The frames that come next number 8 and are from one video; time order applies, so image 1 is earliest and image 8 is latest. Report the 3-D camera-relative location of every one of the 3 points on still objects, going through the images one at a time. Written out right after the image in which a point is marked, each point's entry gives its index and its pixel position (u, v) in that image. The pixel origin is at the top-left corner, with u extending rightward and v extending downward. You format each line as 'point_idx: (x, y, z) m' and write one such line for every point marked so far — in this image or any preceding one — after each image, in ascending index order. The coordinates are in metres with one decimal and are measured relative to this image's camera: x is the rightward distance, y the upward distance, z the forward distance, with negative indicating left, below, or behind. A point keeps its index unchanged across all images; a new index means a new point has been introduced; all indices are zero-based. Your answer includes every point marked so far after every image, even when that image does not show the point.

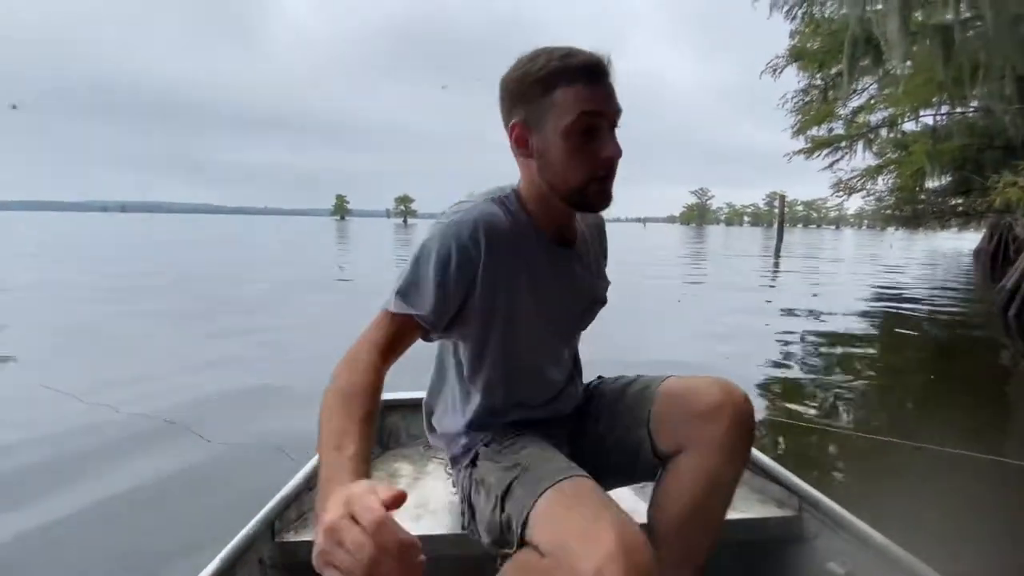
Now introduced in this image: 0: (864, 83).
0: (+9.7, +5.7, +13.6) m
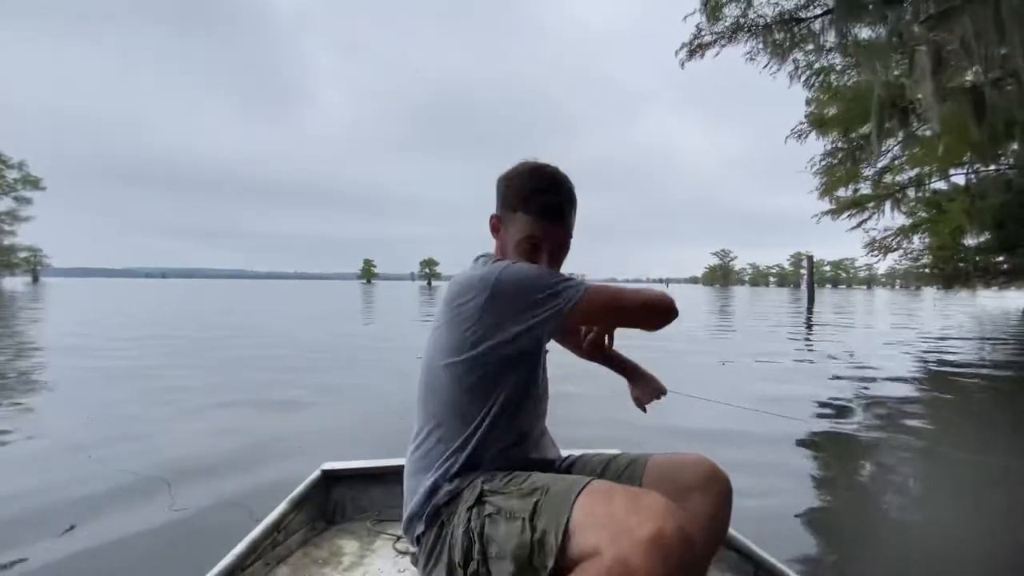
0: (+10.4, +4.0, +13.7) m
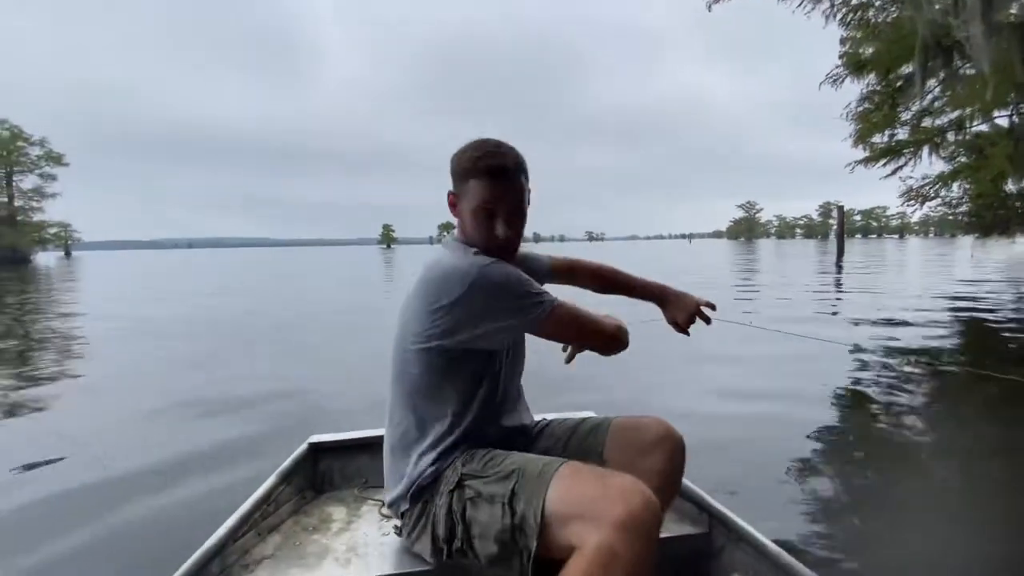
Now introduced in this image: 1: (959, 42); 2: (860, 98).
0: (+10.8, +5.2, +12.8) m
1: (+8.2, +4.5, +9.2) m
2: (+10.8, +5.9, +15.6) m
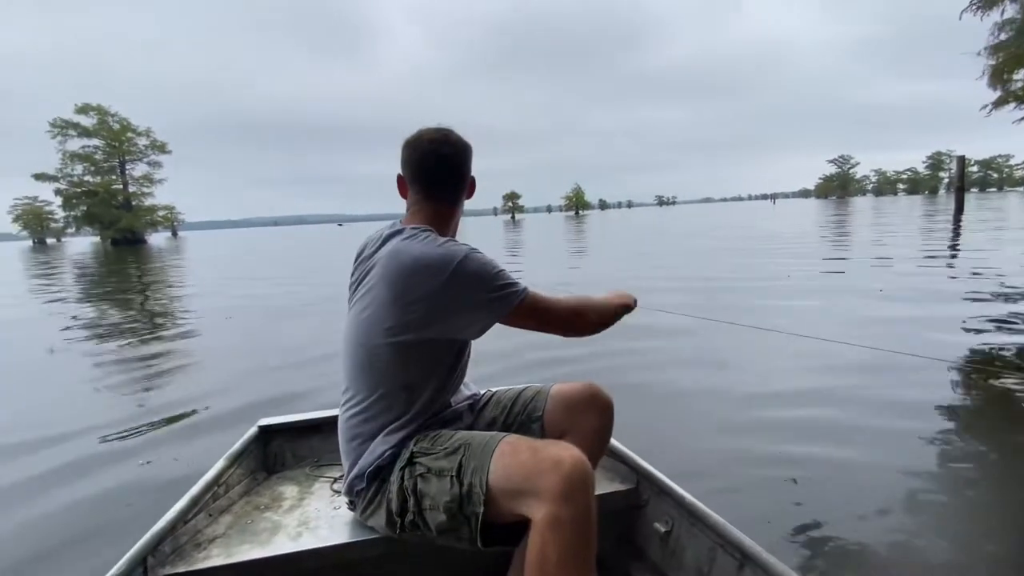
0: (+11.9, +6.1, +10.7) m
1: (+8.9, +5.2, +7.5) m
2: (+12.3, +7.0, +13.4) m
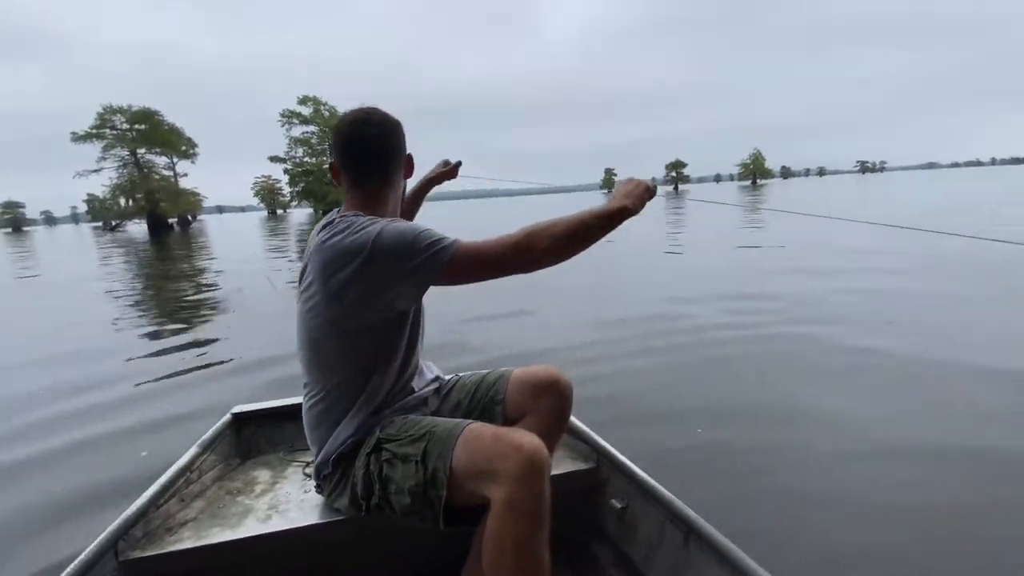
0: (+14.1, +5.9, +5.9) m
1: (+10.2, +5.0, +3.9) m
2: (+15.4, +6.9, +8.2) m
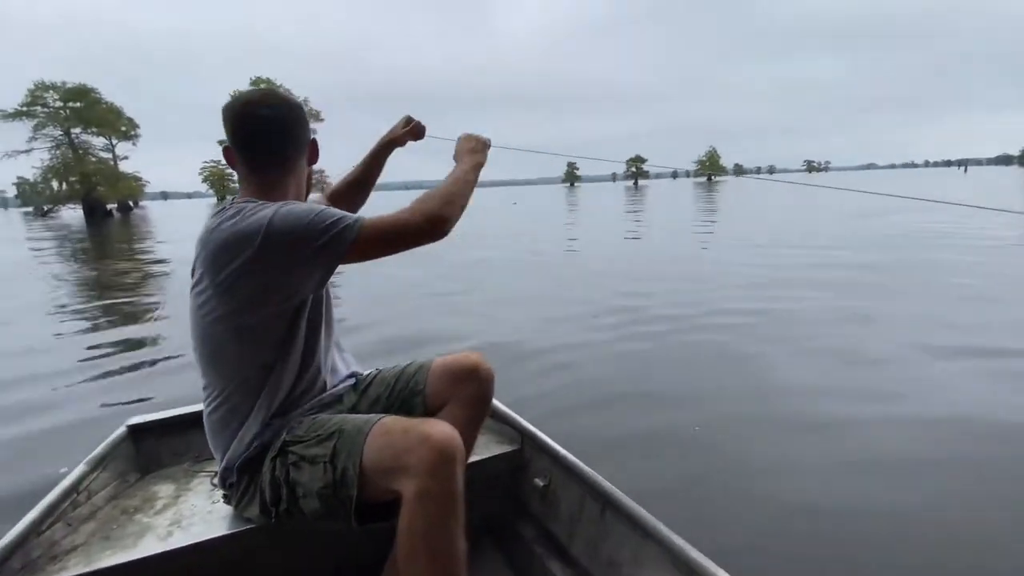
0: (+13.5, +5.9, +6.8) m
1: (+9.8, +4.9, +4.5) m
2: (+14.6, +6.9, +9.2) m
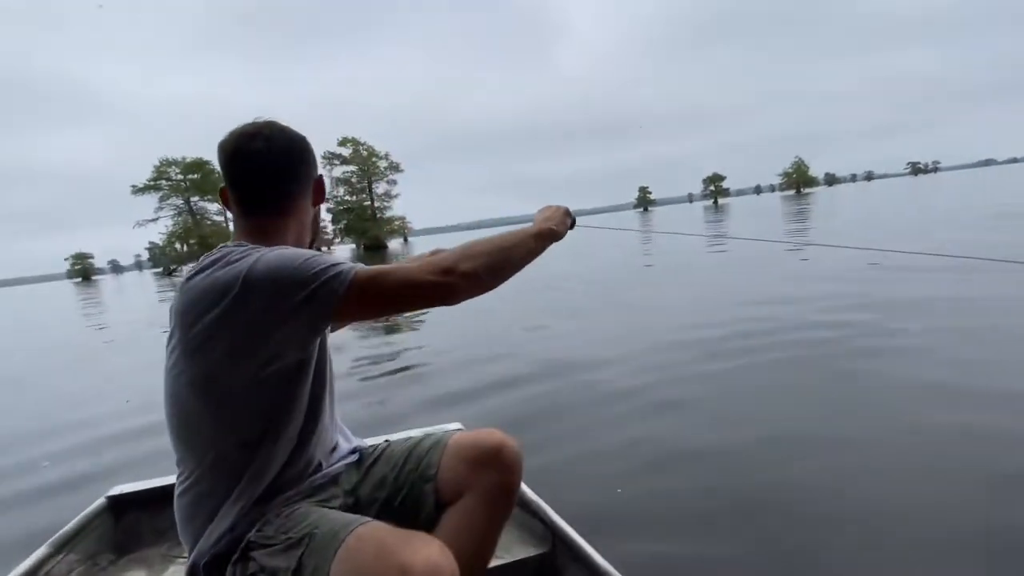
0: (+13.8, +6.2, +4.6) m
1: (+9.8, +5.2, +2.9) m
2: (+15.3, +7.2, +6.9) m
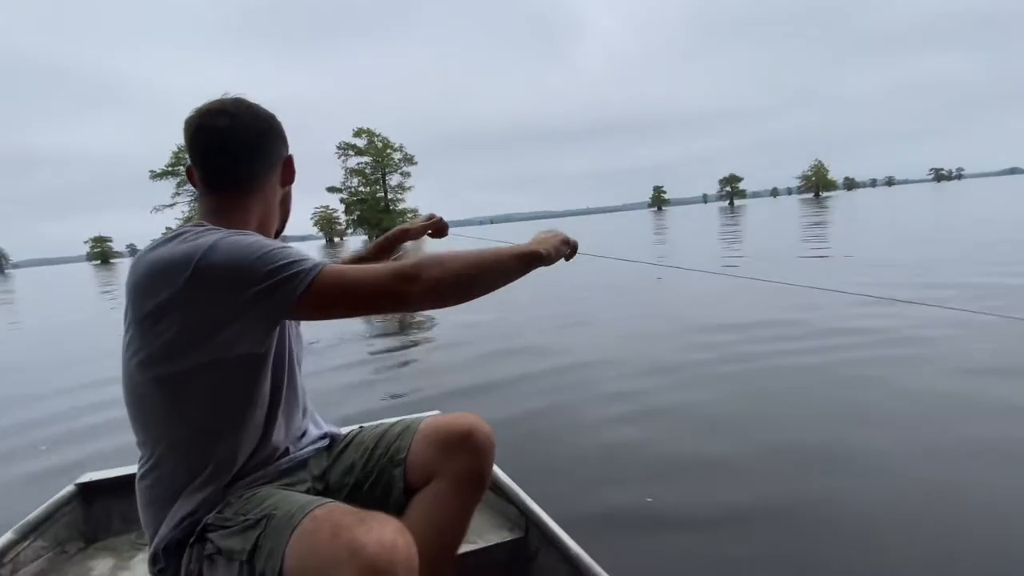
0: (+14.0, +5.9, +4.2) m
1: (+10.0, +4.9, +2.5) m
2: (+15.6, +6.8, +6.4) m
